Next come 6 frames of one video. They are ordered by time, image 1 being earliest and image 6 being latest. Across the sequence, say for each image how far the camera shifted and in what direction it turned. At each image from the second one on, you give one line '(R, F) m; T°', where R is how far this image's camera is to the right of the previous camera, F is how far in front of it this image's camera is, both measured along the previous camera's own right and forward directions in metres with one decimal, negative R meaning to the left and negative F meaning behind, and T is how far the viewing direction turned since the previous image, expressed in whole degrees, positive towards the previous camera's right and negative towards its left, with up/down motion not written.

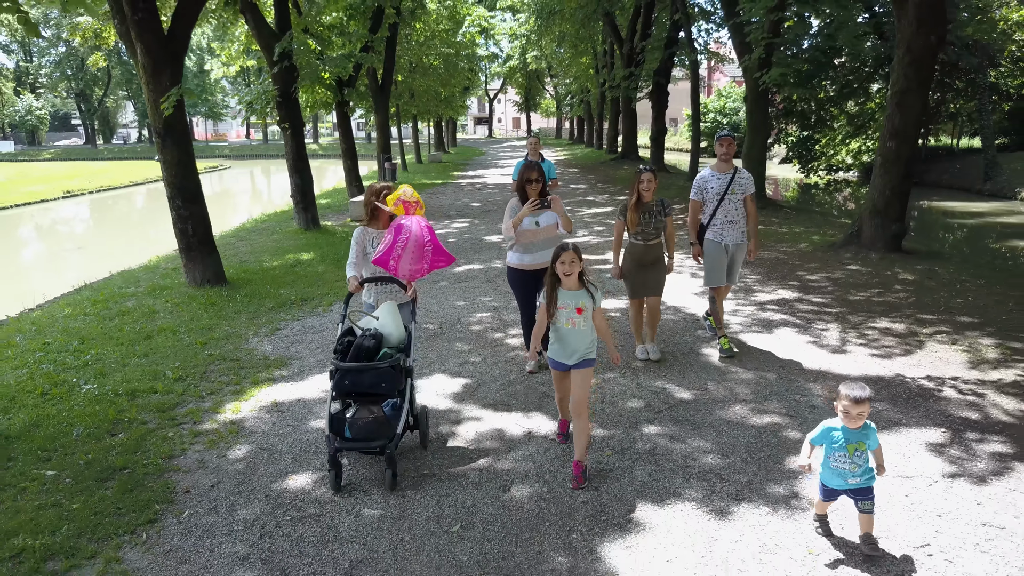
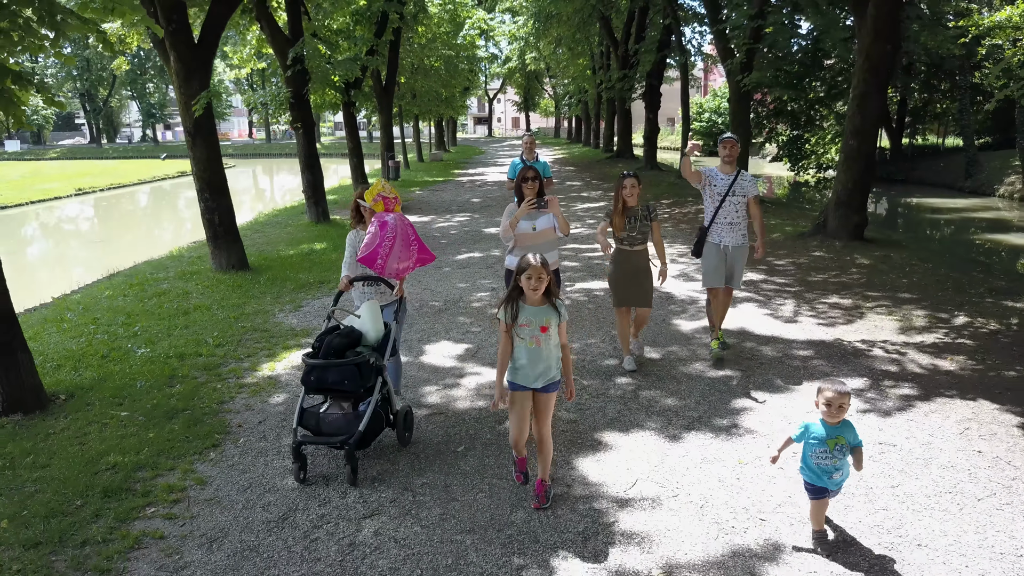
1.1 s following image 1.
(0.0, -0.9) m; 0°
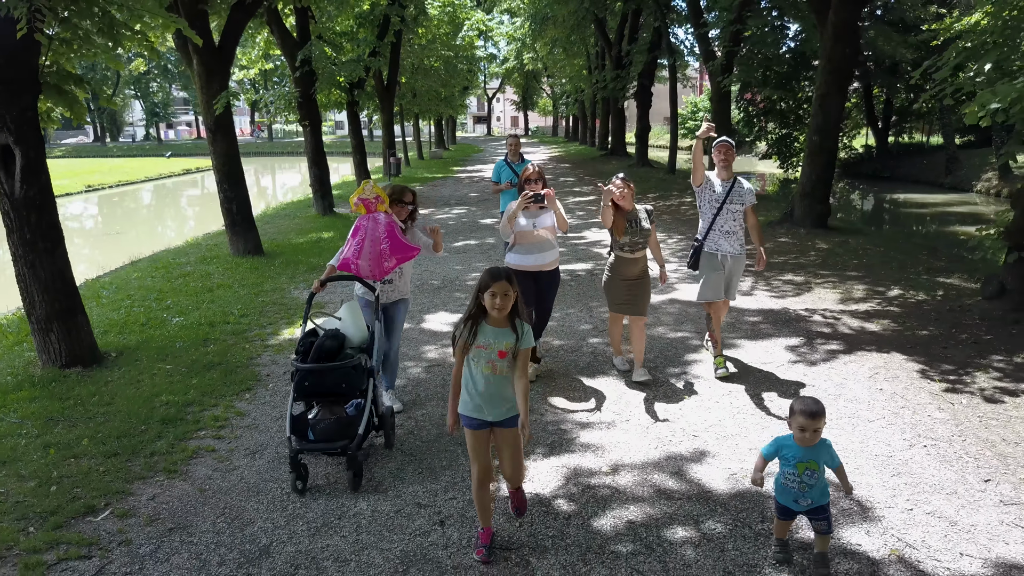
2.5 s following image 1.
(+0.1, -0.9) m; 0°
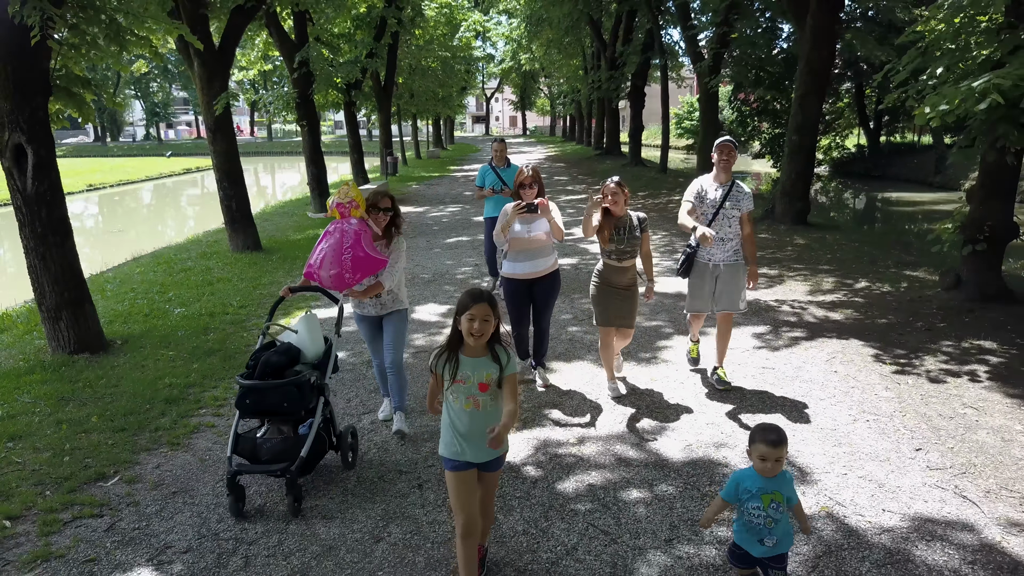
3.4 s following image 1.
(+0.2, -0.4) m; 0°
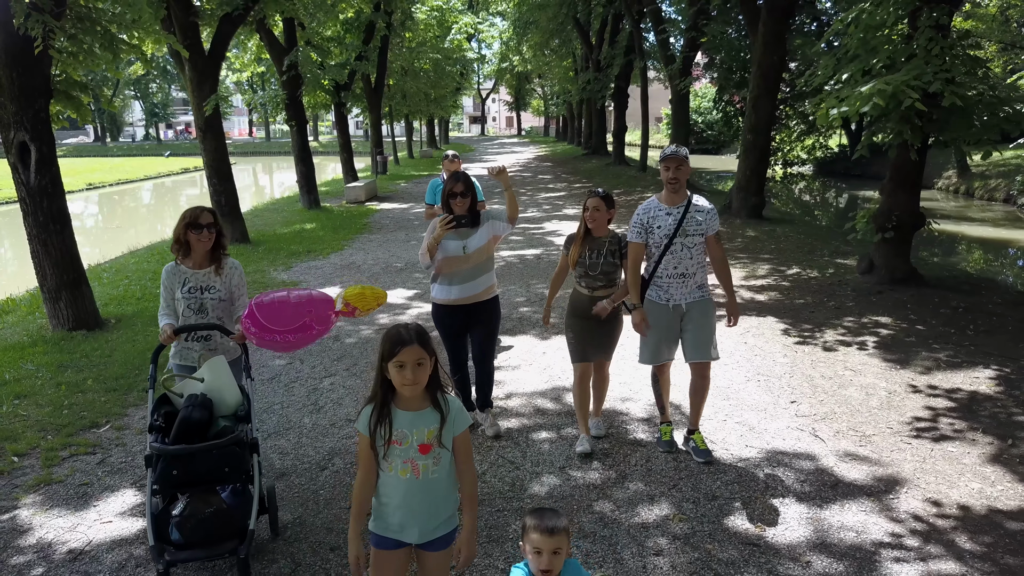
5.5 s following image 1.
(+0.5, -0.7) m; 0°
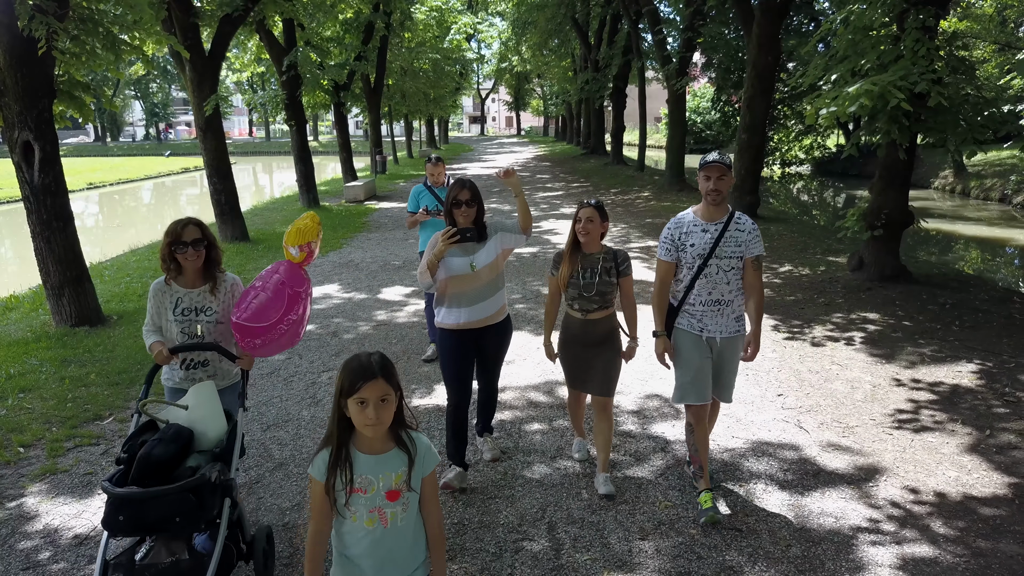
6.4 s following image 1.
(+0.1, -0.1) m; 0°
